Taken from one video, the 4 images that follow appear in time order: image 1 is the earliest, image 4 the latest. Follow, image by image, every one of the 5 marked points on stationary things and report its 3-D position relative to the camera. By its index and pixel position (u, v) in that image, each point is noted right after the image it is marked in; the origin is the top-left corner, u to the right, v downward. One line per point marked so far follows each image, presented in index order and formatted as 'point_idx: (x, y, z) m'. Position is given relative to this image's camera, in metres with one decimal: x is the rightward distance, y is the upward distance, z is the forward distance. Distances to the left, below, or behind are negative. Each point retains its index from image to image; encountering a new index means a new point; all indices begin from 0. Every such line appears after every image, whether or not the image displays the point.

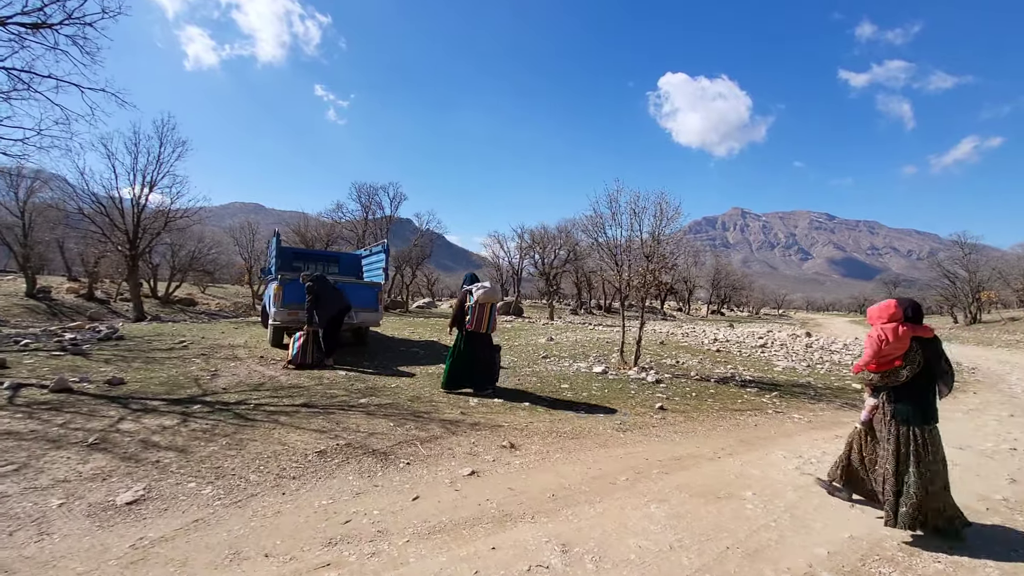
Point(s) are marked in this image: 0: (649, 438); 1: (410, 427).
0: (+1.7, -1.8, +5.9) m
1: (-1.1, -1.6, +5.5) m
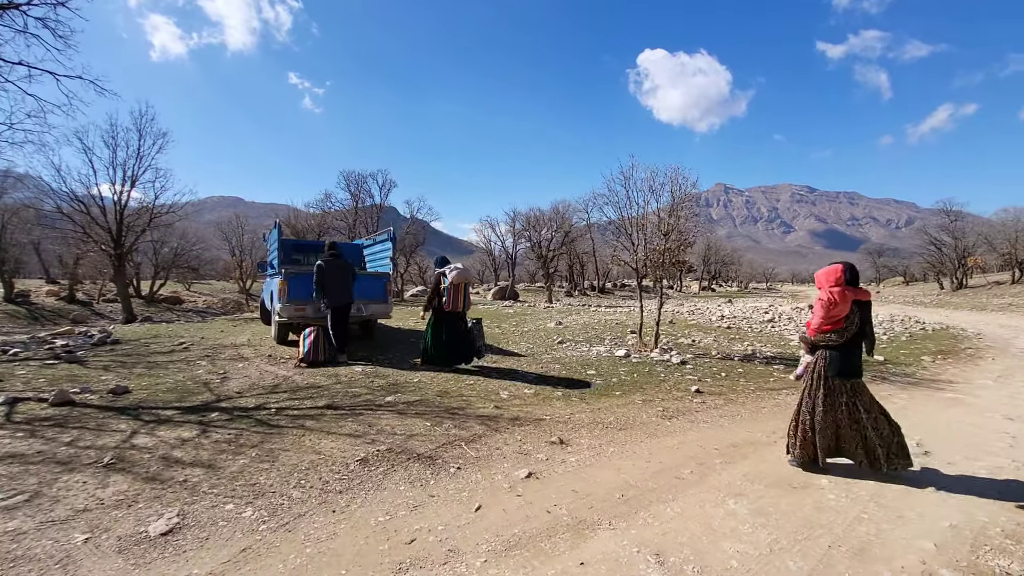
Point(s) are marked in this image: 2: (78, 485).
0: (+2.1, -1.6, +5.6) m
1: (-0.7, -1.4, +5.1) m
2: (-3.2, -1.5, +3.6) m
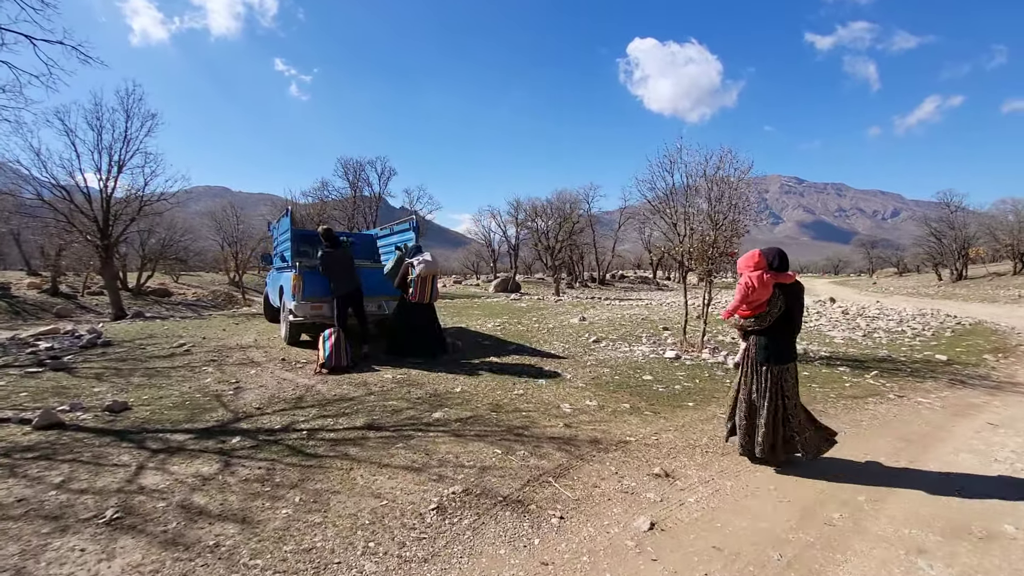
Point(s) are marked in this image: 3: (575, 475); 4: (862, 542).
0: (+2.9, -1.6, +4.8) m
1: (+0.1, -1.4, +4.3) m
2: (-2.4, -1.5, +2.7) m
3: (+0.5, -1.5, +3.9) m
4: (+2.2, -1.6, +3.2) m
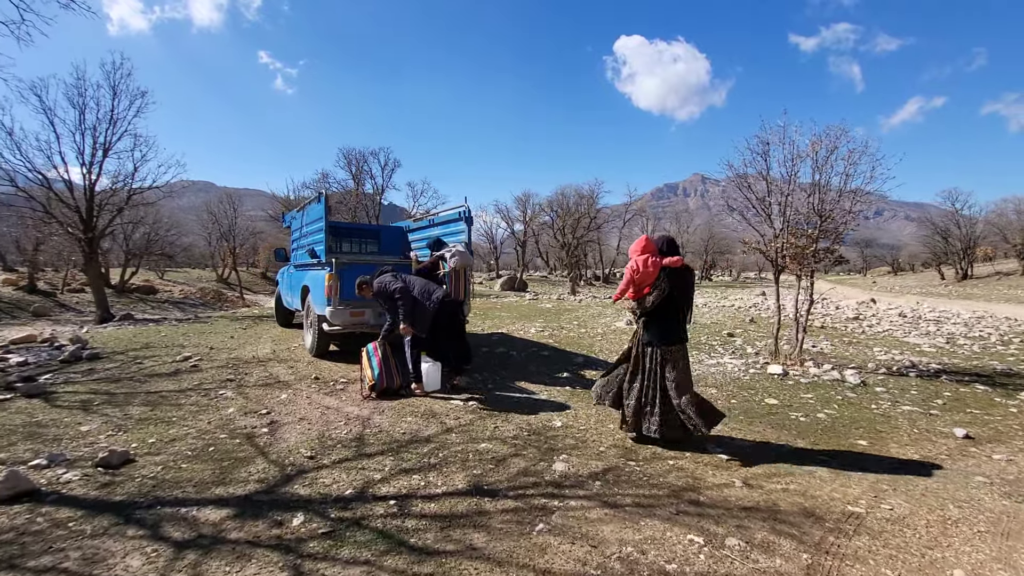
0: (+4.0, -1.6, +3.5) m
1: (+1.3, -1.5, +2.9) m
2: (-1.2, -1.5, +1.3) m
3: (+1.7, -1.5, +2.5) m
4: (+3.5, -1.7, +1.9) m
